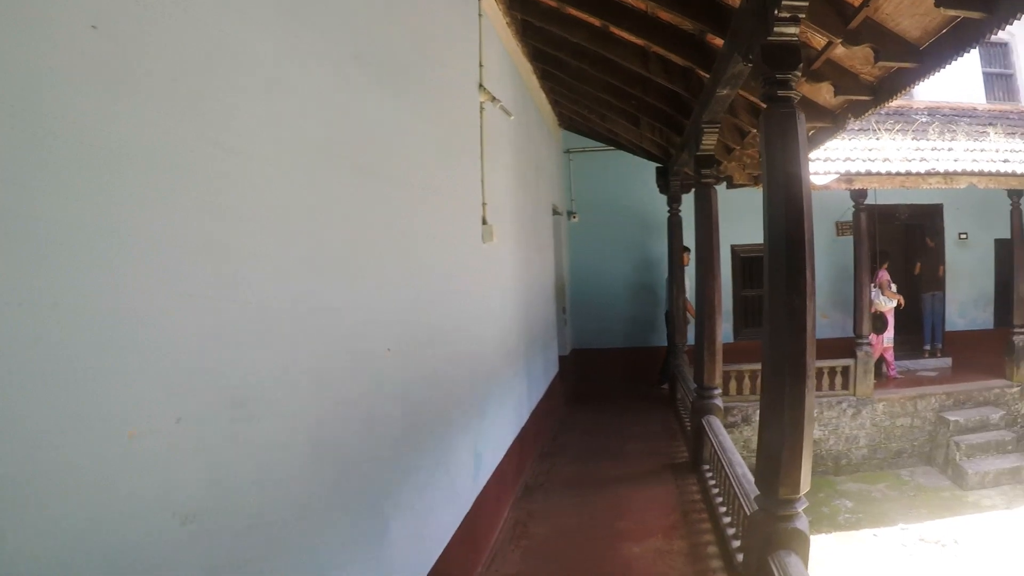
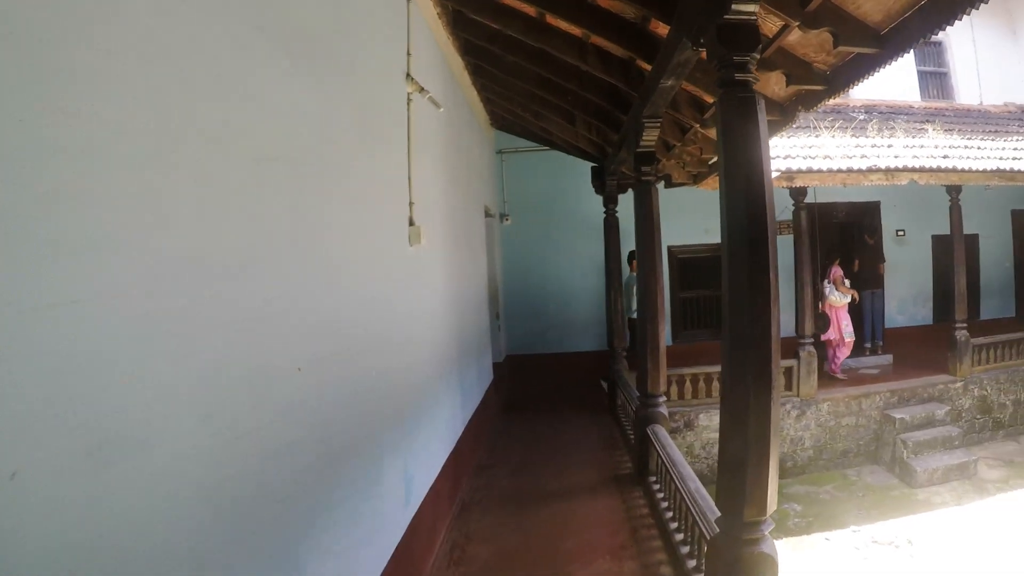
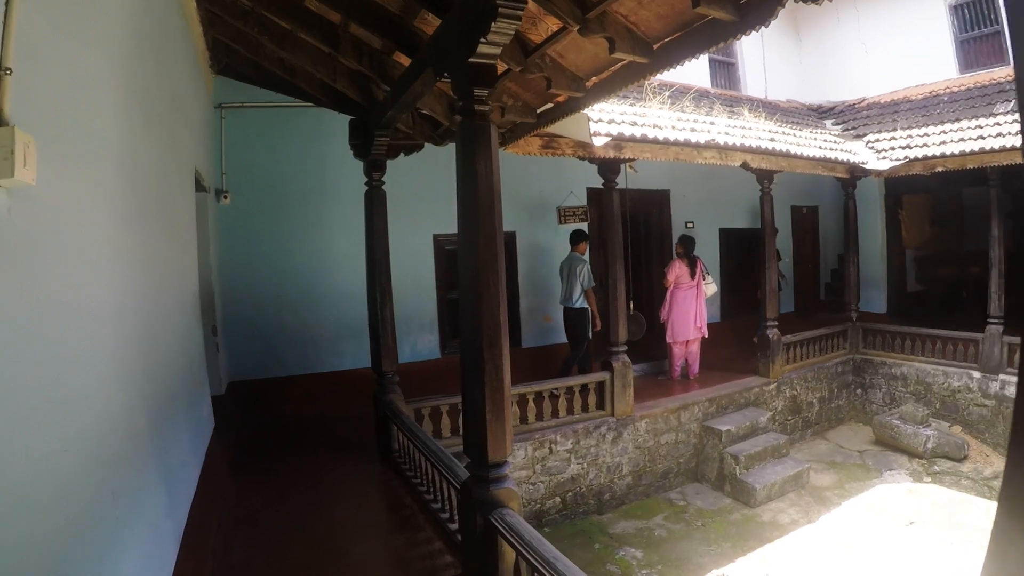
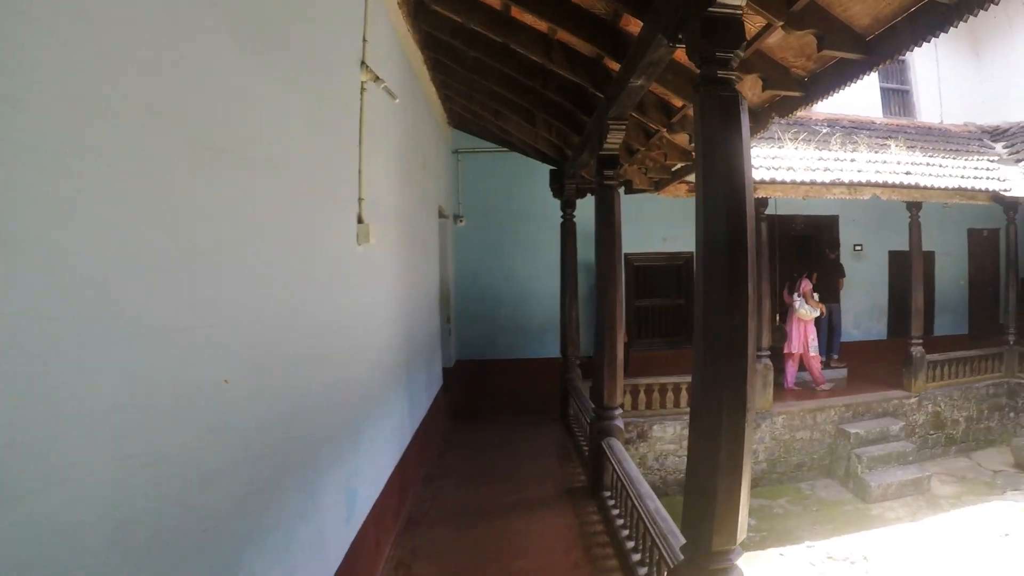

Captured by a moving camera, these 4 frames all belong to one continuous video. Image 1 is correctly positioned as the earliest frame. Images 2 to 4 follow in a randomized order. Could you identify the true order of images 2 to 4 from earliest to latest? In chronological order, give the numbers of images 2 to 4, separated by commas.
2, 4, 3
